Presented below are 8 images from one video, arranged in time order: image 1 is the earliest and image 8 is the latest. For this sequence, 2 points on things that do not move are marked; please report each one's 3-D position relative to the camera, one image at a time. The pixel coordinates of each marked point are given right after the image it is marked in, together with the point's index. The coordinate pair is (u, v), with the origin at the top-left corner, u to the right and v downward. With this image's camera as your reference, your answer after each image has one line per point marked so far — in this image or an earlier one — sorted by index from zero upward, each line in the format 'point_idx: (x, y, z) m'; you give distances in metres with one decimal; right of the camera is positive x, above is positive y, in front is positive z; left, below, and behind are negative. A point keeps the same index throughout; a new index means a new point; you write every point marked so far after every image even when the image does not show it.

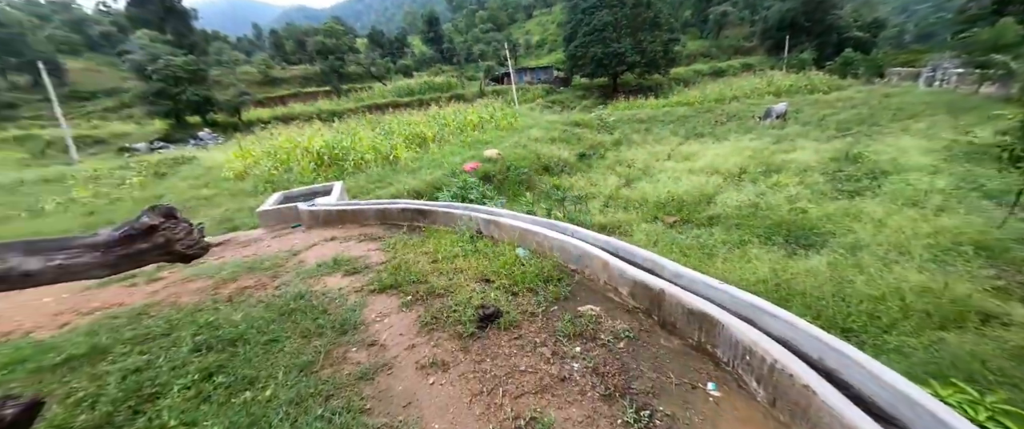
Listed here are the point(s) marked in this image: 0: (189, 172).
0: (-7.1, +1.0, +8.0) m
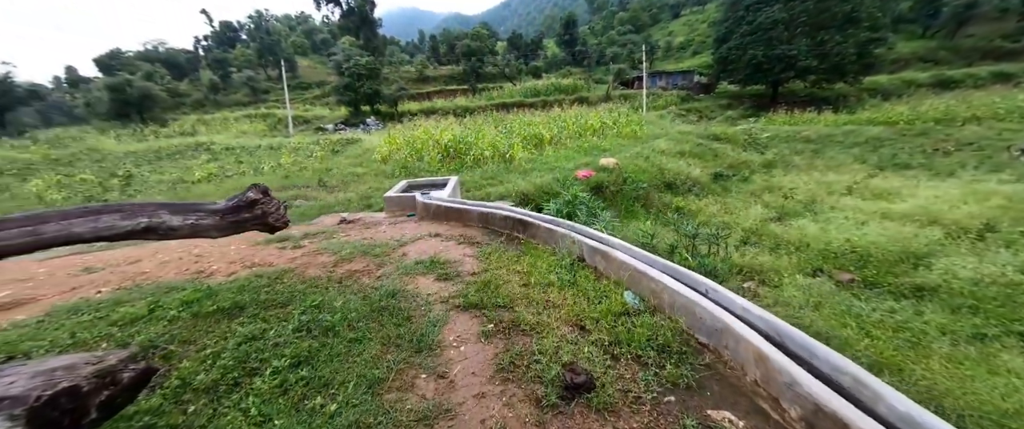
0: (-4.3, +1.6, +9.5) m
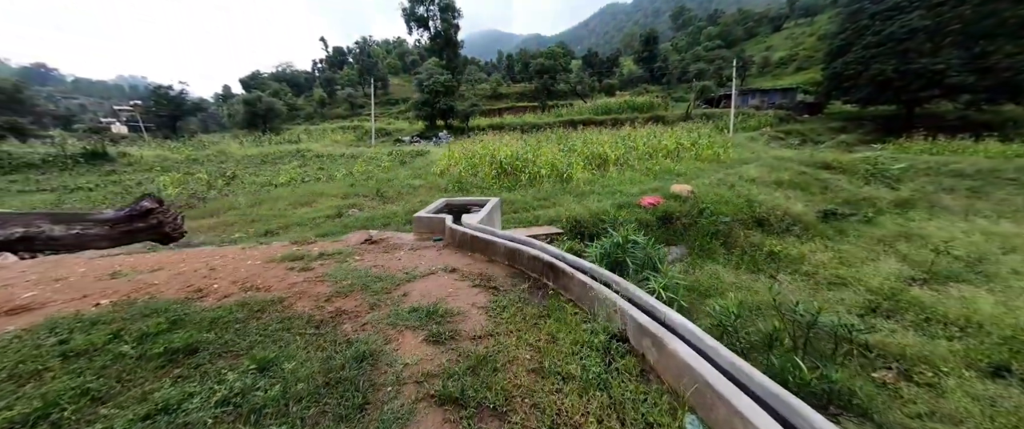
0: (-2.7, +1.3, +9.7) m
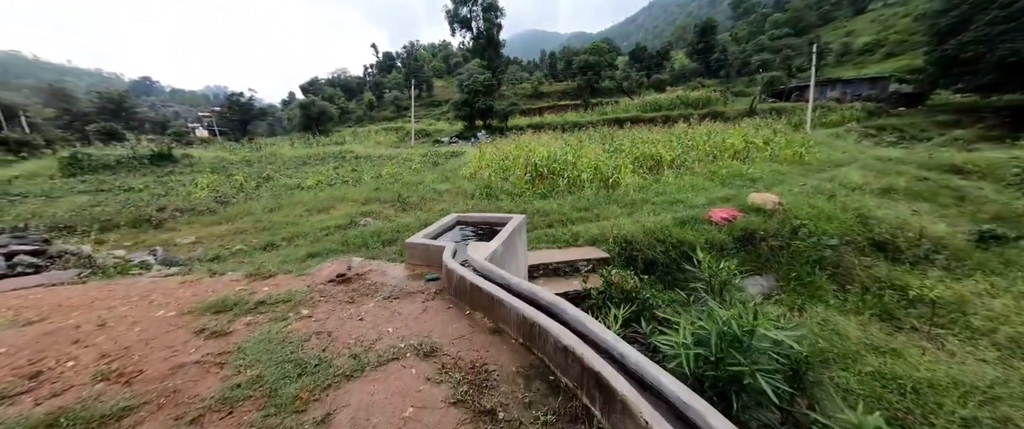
0: (-1.7, +1.2, +9.0) m
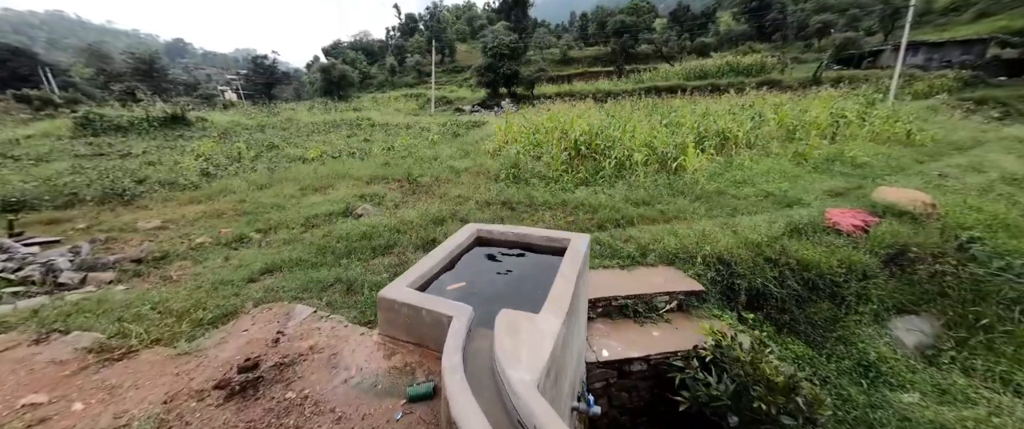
0: (-1.1, +1.6, +7.8) m
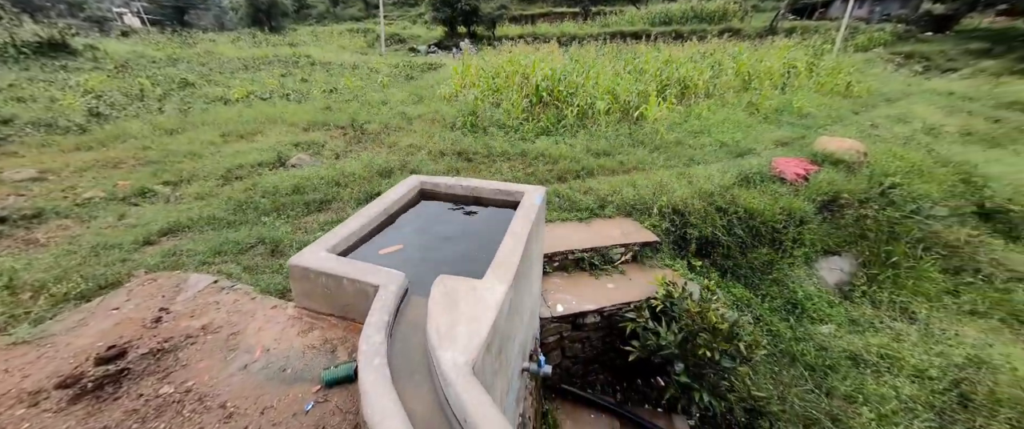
0: (-1.9, +2.6, +7.2) m
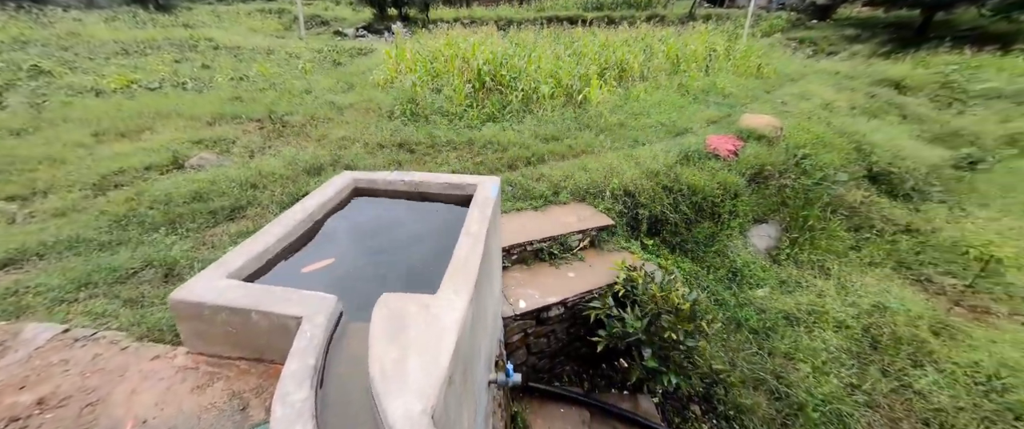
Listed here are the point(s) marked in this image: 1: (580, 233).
0: (-3.0, +2.7, +6.6) m
1: (+0.4, -0.1, +2.4) m
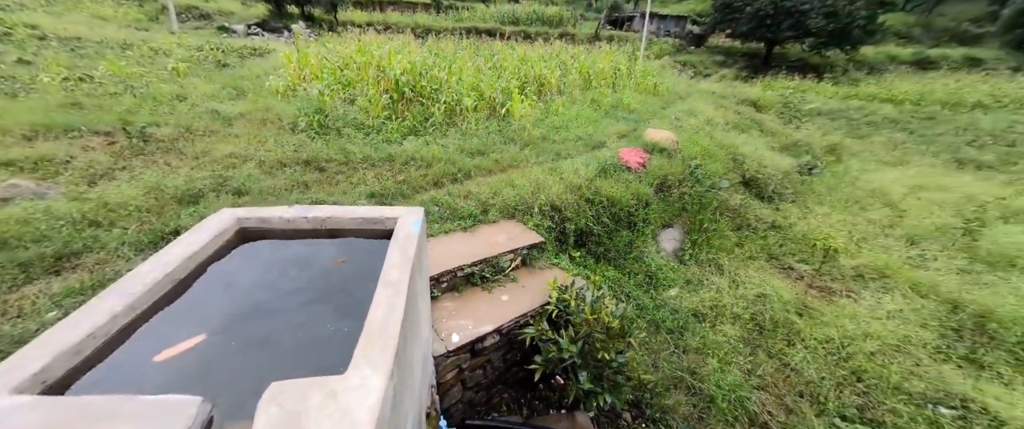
0: (-4.4, +2.3, +5.8) m
1: (0.0, -0.2, +2.3) m
